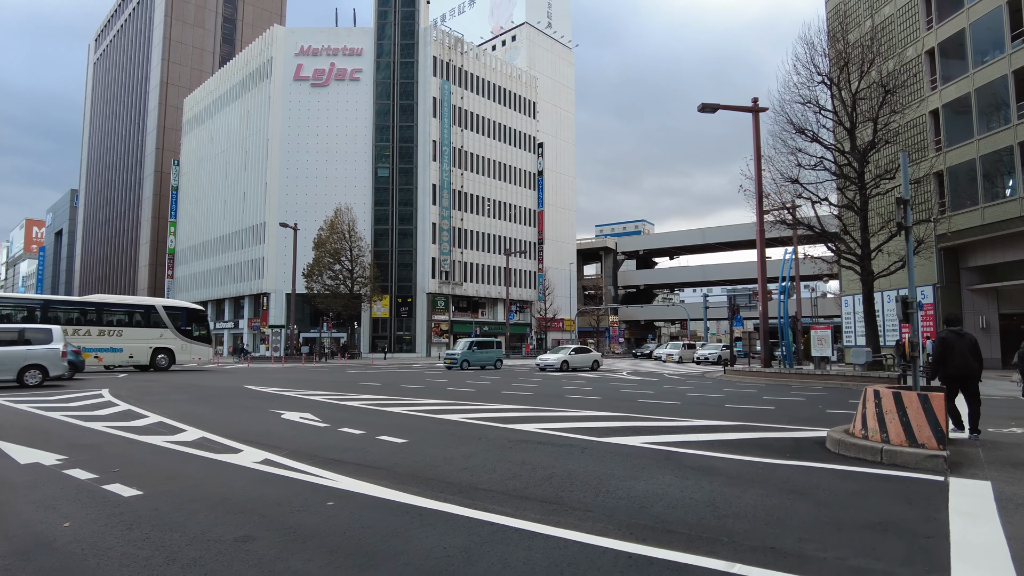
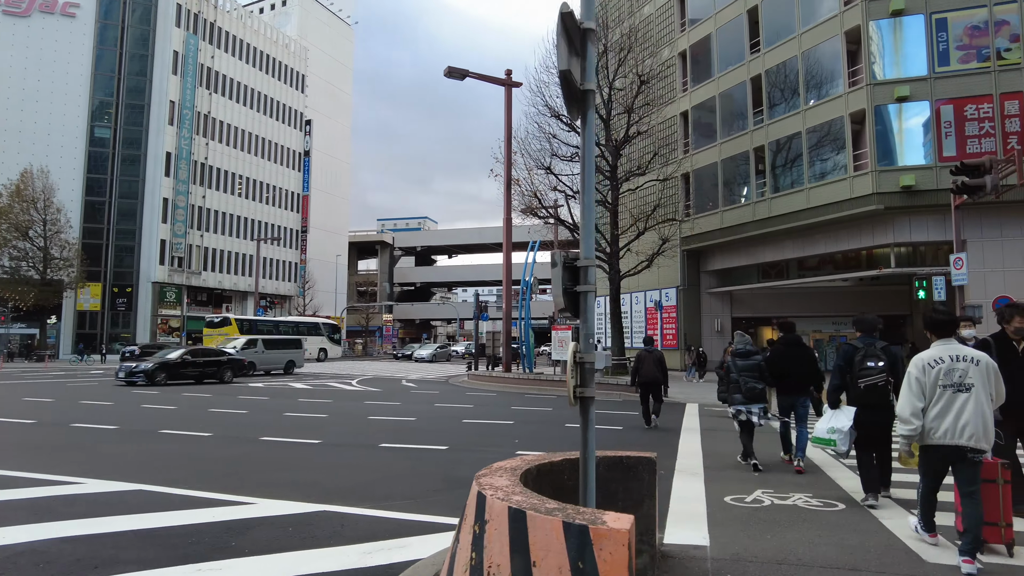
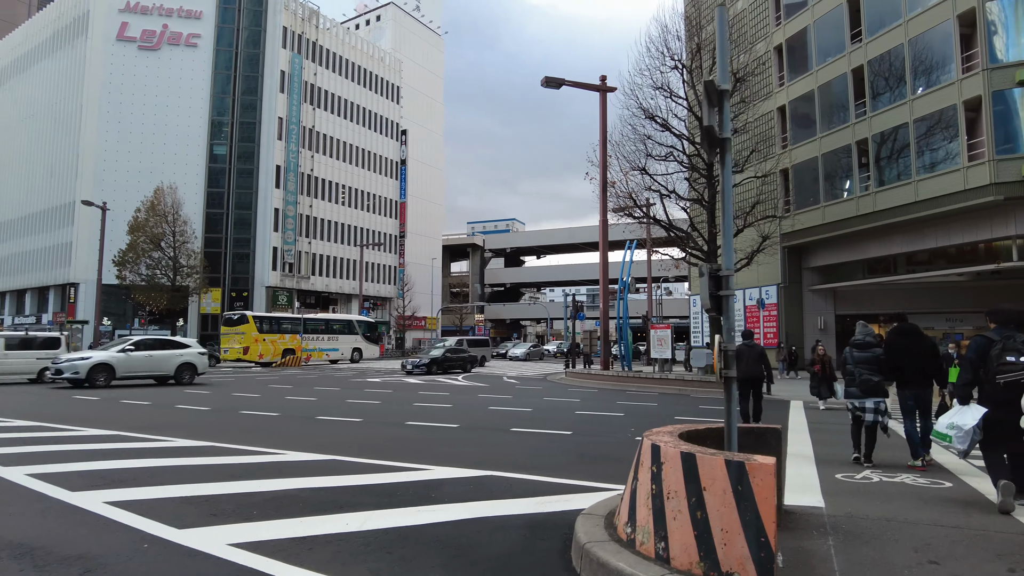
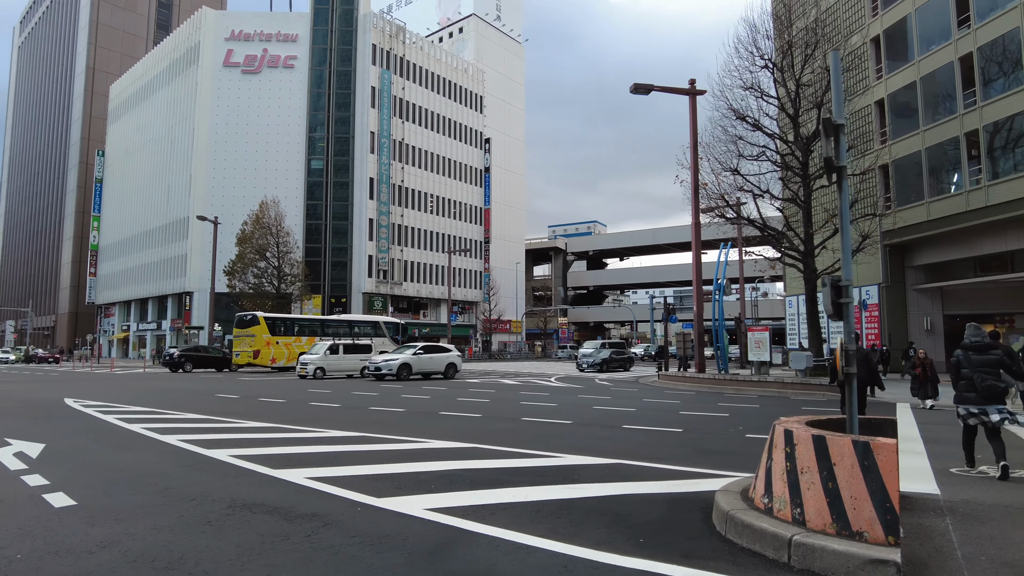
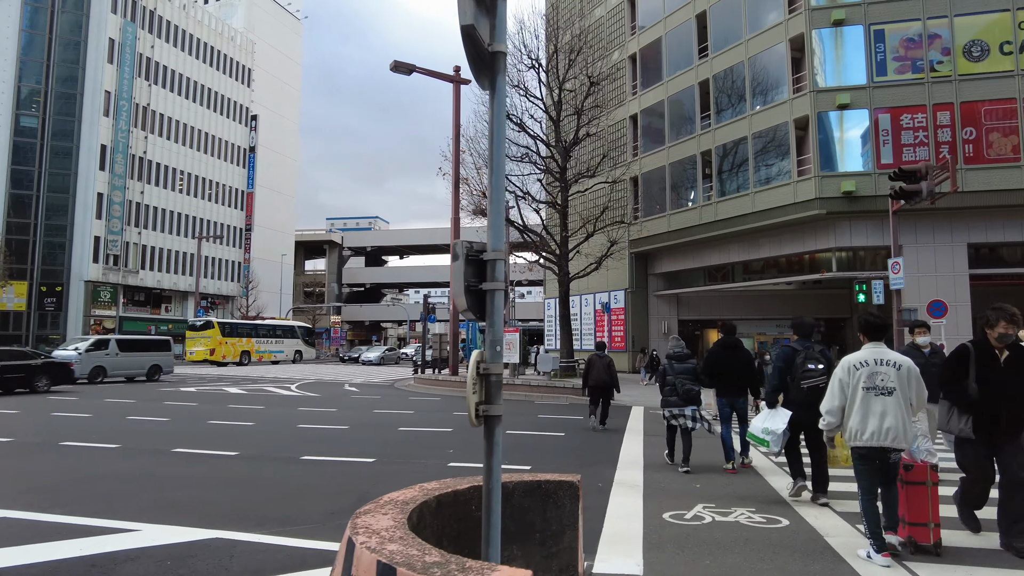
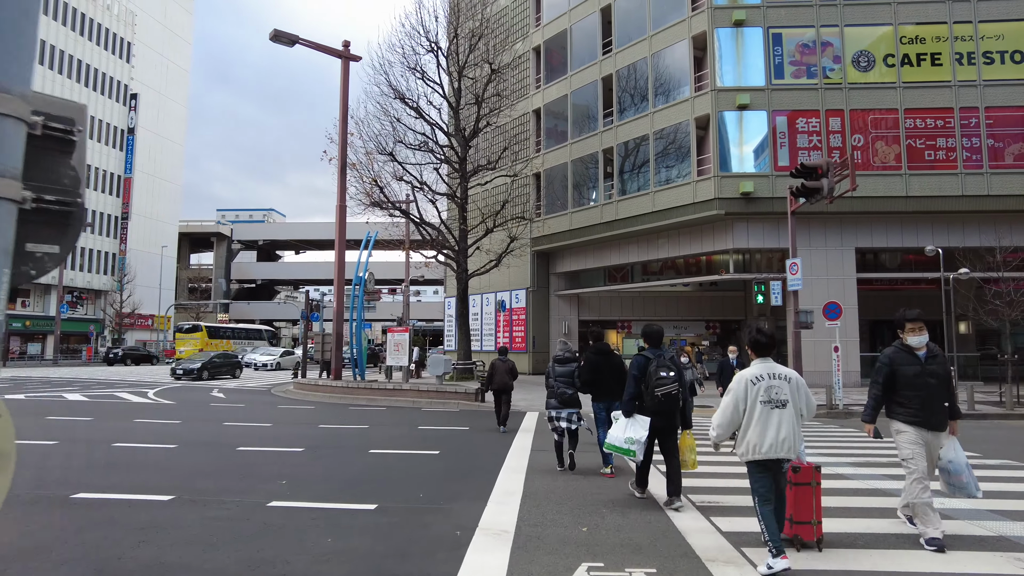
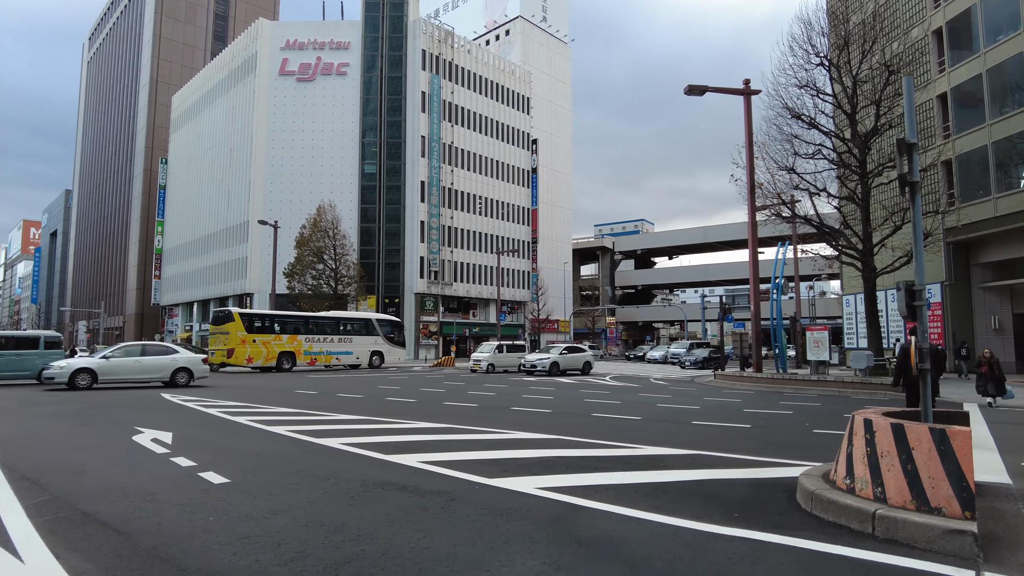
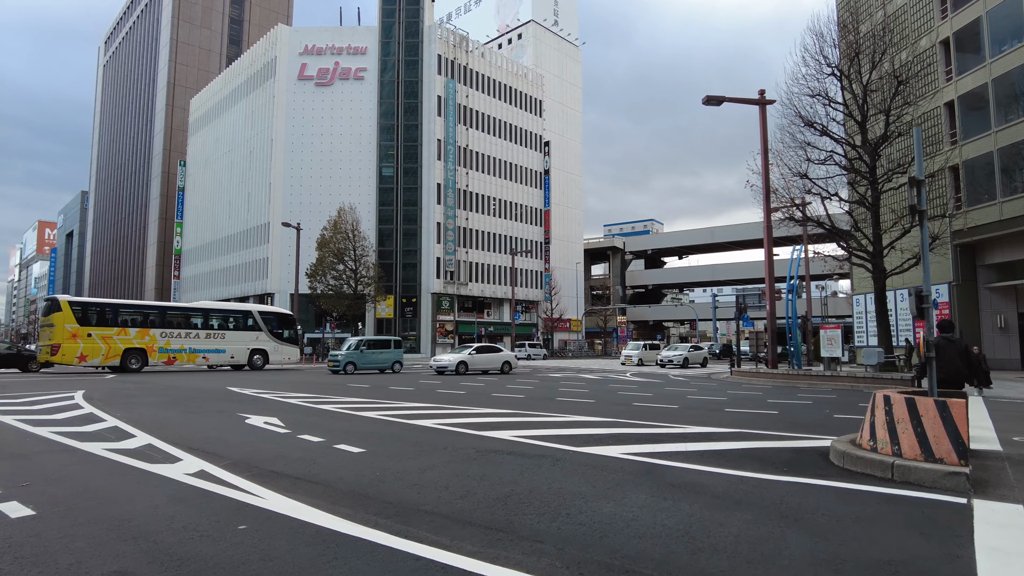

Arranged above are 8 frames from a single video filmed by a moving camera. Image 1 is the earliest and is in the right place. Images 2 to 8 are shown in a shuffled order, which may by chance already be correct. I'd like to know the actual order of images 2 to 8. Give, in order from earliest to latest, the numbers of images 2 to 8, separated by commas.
8, 7, 4, 3, 2, 5, 6
